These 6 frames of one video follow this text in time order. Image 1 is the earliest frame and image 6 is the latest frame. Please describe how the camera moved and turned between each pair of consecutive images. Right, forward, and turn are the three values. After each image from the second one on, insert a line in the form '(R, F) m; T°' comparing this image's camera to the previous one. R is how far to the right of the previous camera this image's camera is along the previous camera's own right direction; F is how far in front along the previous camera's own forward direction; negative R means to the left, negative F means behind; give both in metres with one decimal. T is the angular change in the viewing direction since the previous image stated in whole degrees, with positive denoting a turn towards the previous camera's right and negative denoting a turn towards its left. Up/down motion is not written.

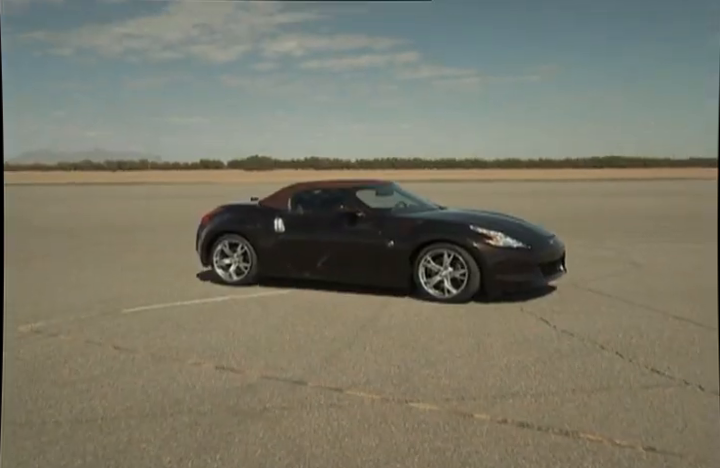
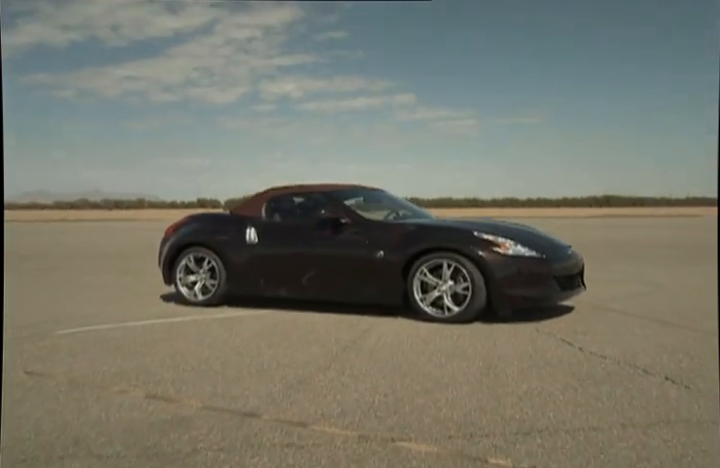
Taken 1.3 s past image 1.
(+0.1, +0.8) m; 0°
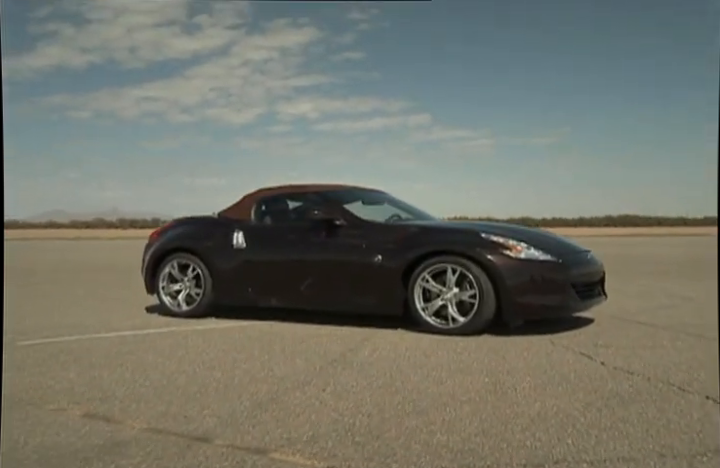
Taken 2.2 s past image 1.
(+0.2, +0.4) m; -2°
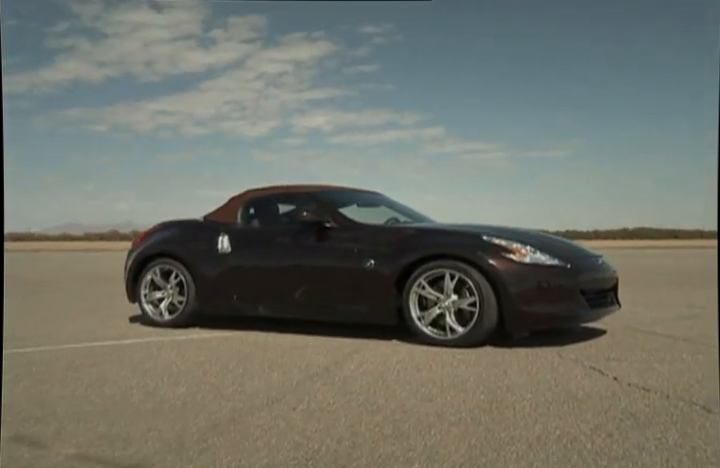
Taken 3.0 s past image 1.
(+0.2, +0.3) m; -1°
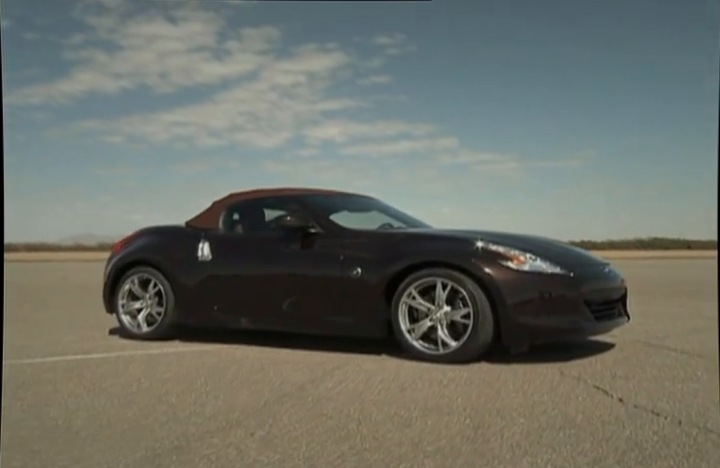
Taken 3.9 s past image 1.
(+0.2, +0.3) m; -1°
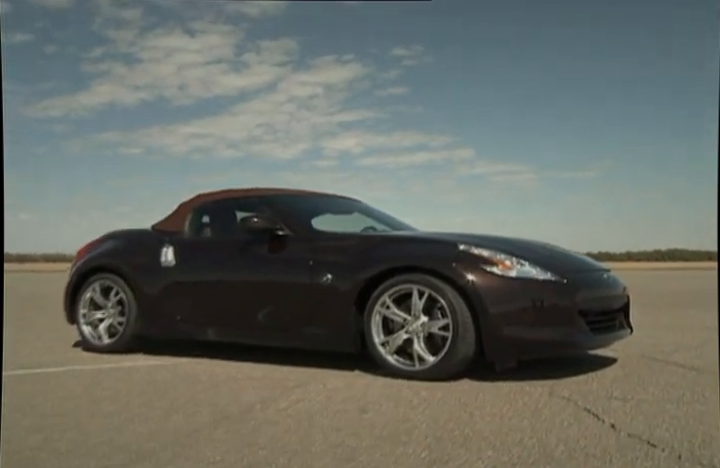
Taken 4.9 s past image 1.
(+0.3, +0.3) m; -2°
